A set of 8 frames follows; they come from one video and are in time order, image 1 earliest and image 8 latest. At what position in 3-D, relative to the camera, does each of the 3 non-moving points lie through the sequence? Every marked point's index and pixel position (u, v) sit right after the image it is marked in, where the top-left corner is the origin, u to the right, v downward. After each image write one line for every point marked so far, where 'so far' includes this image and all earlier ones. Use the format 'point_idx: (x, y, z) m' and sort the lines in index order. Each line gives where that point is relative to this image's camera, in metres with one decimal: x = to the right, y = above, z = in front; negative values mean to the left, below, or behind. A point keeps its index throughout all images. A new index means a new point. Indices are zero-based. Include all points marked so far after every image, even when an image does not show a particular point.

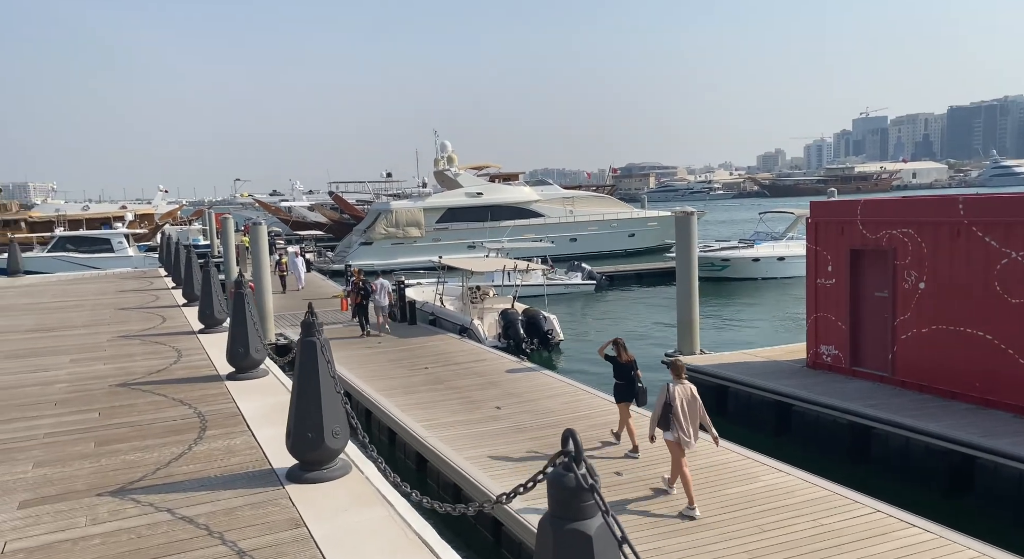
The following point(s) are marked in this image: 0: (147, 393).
0: (-3.1, -1.0, +7.8) m
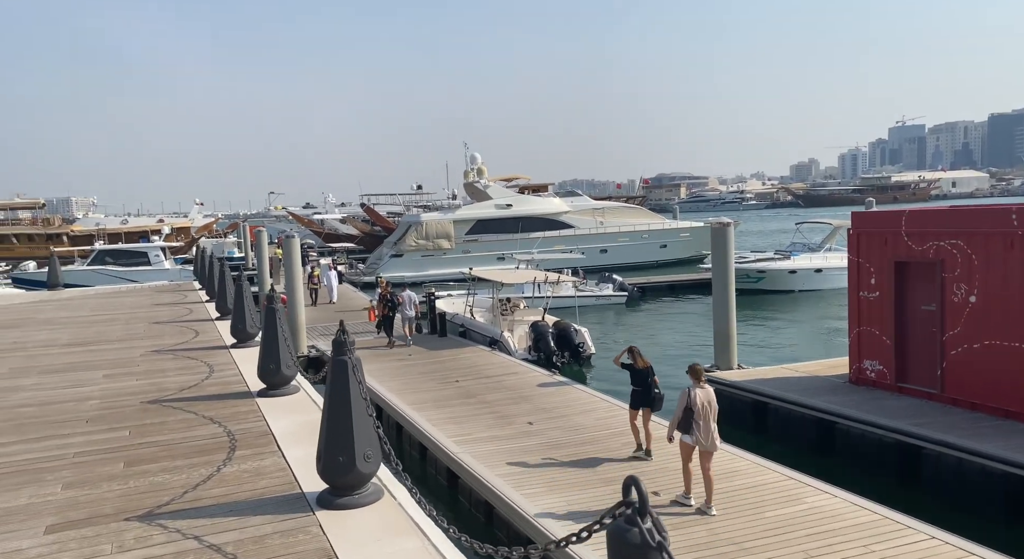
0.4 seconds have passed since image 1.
0: (-2.8, -1.1, +7.8) m
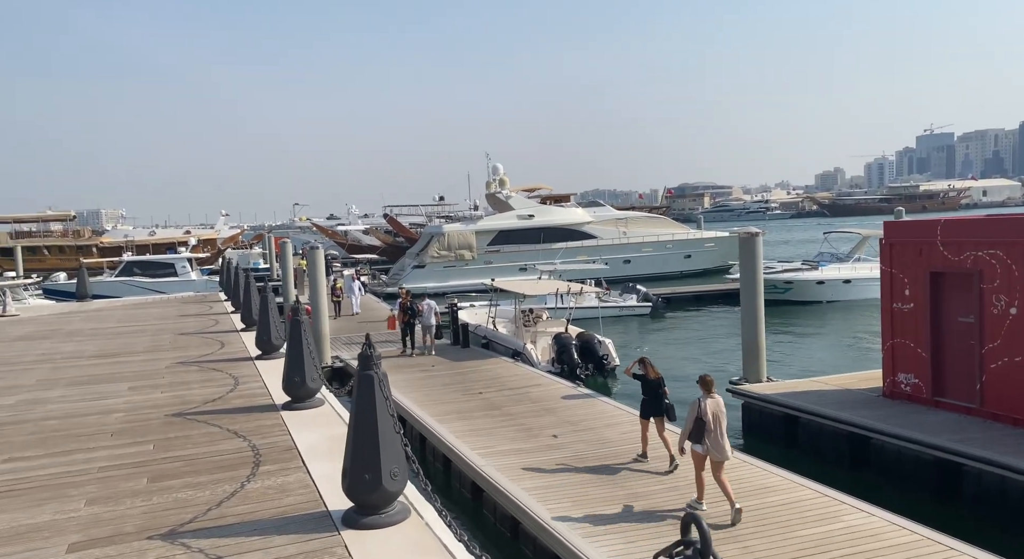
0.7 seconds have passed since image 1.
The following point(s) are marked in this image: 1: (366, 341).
0: (-2.6, -1.3, +7.7) m
1: (-1.0, -0.4, +6.5) m
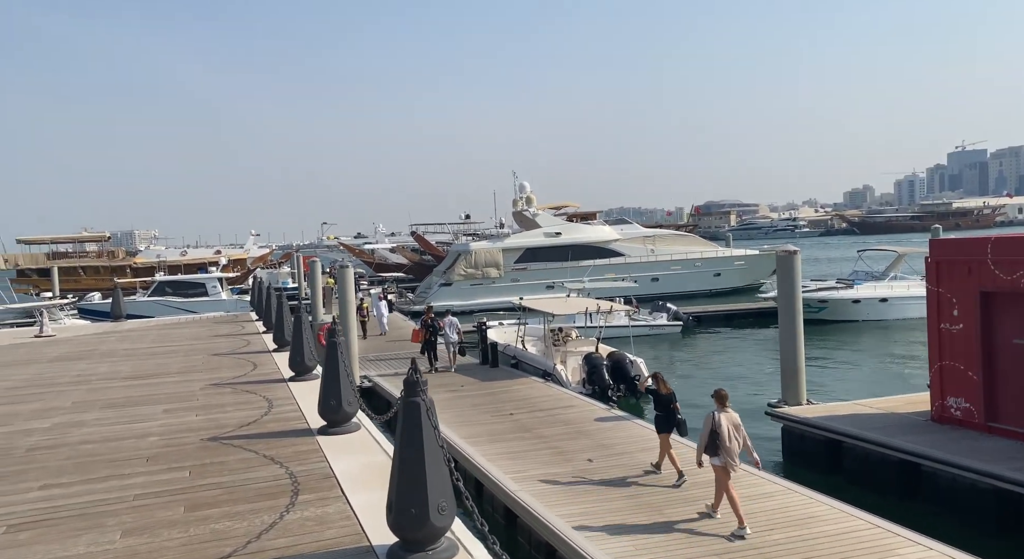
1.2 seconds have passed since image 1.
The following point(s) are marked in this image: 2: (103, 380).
0: (-2.3, -1.4, +7.6) m
1: (-0.8, -0.6, +6.3) m
2: (-5.0, -1.2, +11.1) m
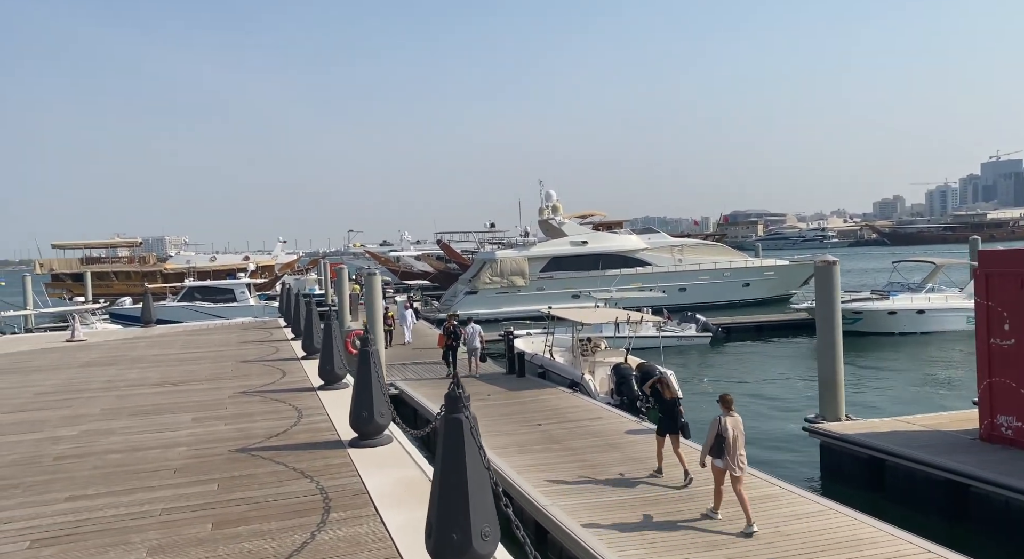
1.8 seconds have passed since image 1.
0: (-2.0, -1.5, +7.4) m
1: (-0.5, -0.7, +6.1) m
2: (-4.6, -1.3, +11.0) m
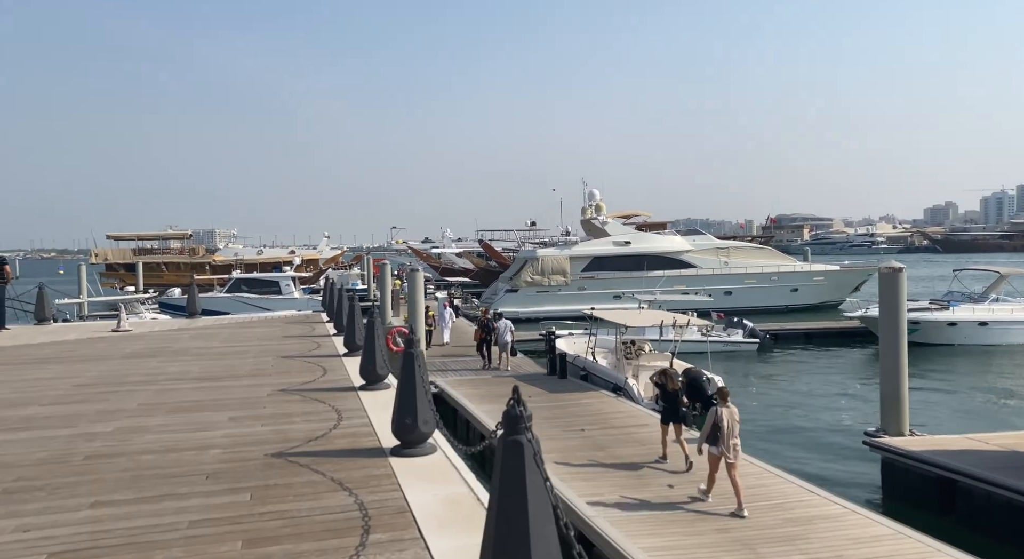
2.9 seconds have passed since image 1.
0: (-1.6, -1.5, +7.0) m
1: (-0.1, -0.7, +5.7) m
2: (-4.1, -1.2, +10.8) m
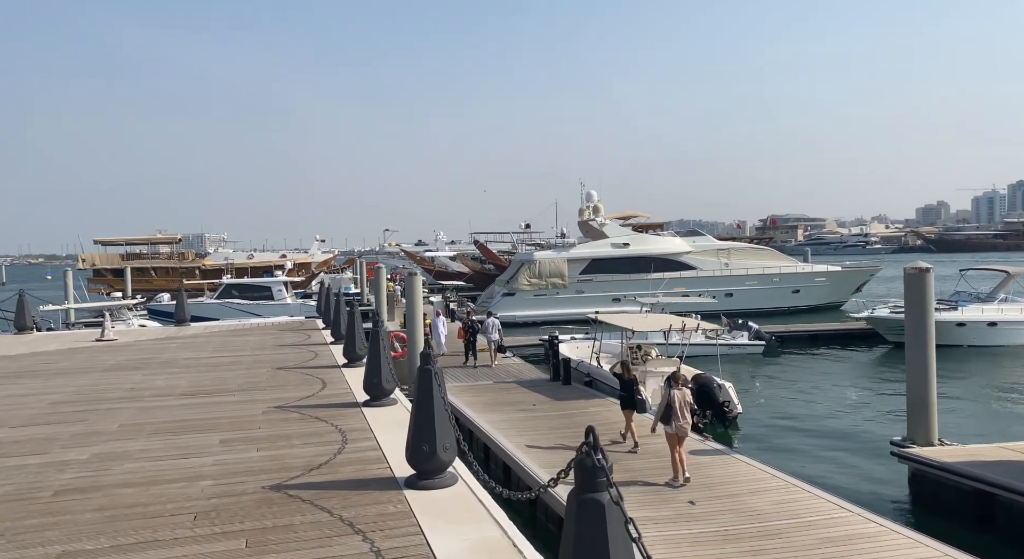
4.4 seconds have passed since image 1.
0: (-1.4, -1.5, +6.3) m
1: (0.0, -0.7, +4.9) m
2: (-3.9, -1.3, +10.0) m
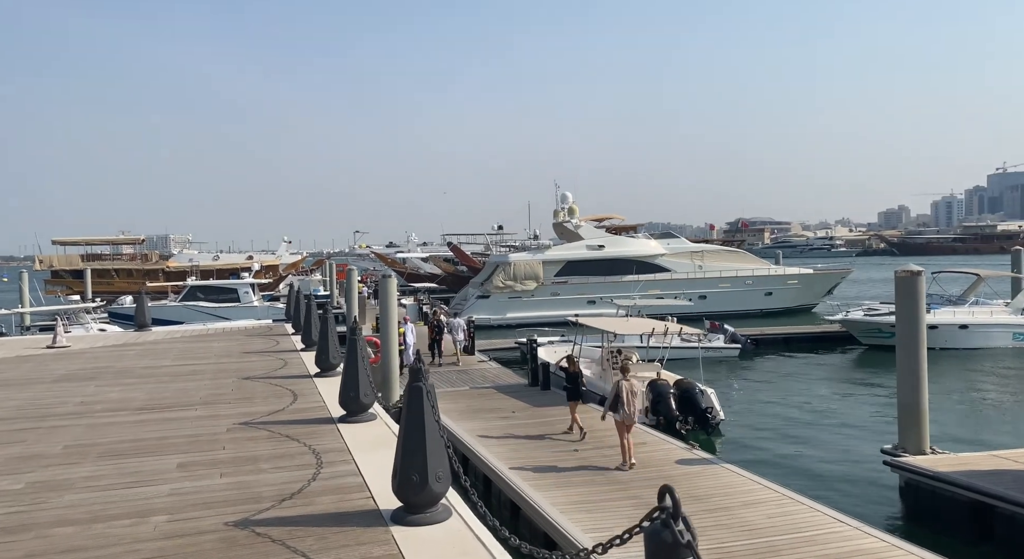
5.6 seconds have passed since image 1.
0: (-1.4, -1.5, +5.6) m
1: (+0.1, -0.7, +4.3) m
2: (-4.1, -1.3, +9.2) m
